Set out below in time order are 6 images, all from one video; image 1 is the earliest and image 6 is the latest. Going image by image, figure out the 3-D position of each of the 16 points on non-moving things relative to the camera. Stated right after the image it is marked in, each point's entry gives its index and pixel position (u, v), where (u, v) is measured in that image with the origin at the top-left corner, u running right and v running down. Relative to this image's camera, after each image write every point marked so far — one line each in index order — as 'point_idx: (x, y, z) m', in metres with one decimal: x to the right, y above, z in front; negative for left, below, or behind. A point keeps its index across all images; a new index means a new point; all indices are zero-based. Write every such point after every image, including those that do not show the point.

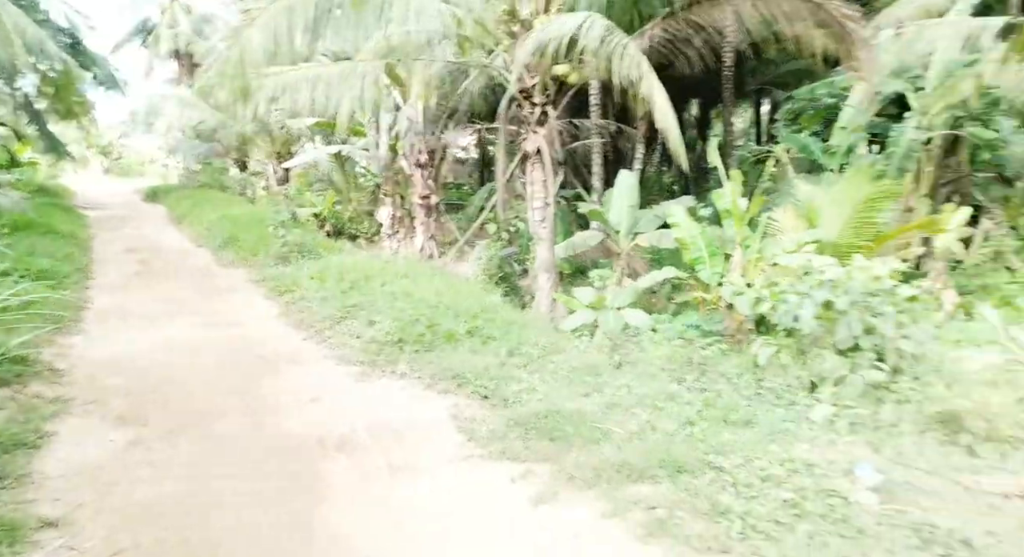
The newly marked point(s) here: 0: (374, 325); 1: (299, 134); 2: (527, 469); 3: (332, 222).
0: (-1.1, -0.3, +5.9) m
1: (-4.0, +2.8, +14.1) m
2: (+0.1, -0.8, +3.3) m
3: (-2.9, +0.9, +12.5) m
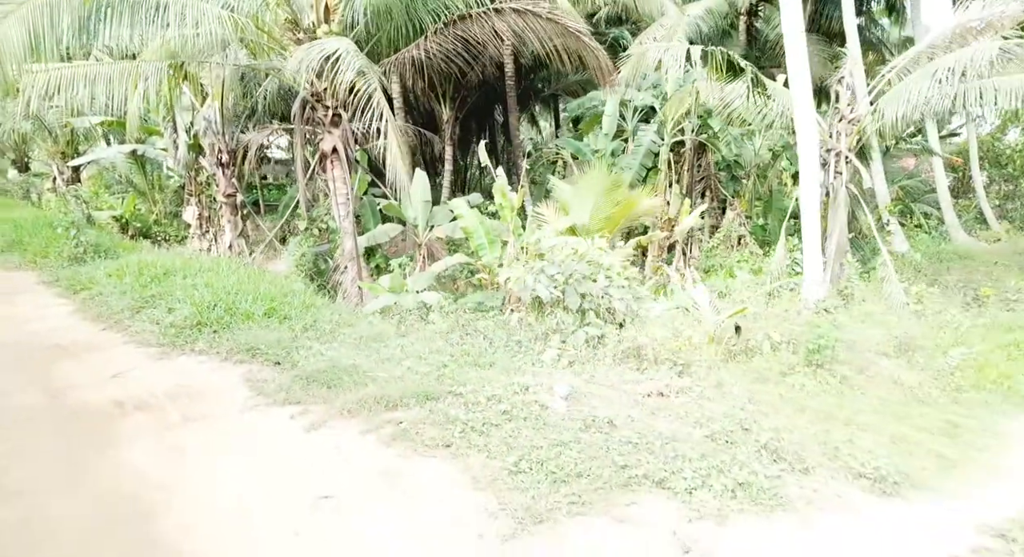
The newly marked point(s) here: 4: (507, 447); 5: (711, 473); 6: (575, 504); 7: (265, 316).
0: (-2.9, -0.3, +6.3) m
1: (-7.7, +2.7, +13.7) m
2: (-1.1, -0.7, +4.1) m
3: (-6.2, +0.9, +12.4) m
4: (0.0, -0.8, +3.5) m
5: (+0.8, -0.8, +3.2) m
6: (+0.3, -0.9, +3.0) m
7: (-2.0, -0.3, +6.0) m
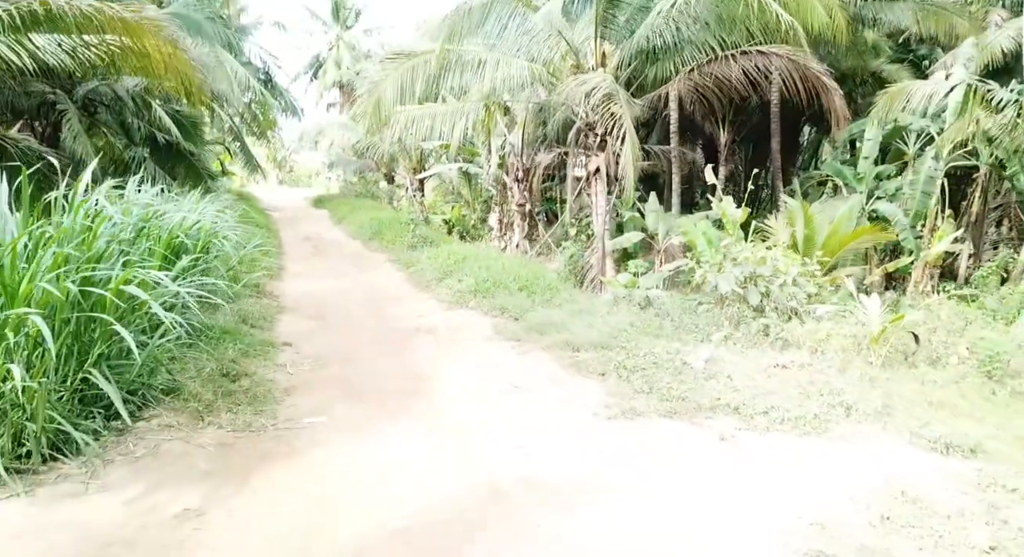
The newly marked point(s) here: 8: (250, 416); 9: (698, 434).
0: (-0.6, 0.0, +8.7) m
1: (-1.9, +2.9, +17.4) m
2: (+0.1, -0.5, +6.0) m
3: (-1.1, +1.1, +15.6) m
4: (+0.9, -0.7, +5.0) m
5: (+1.5, -0.8, +4.4) m
6: (+0.9, -0.8, +4.4) m
7: (+0.1, -0.1, +8.1) m
8: (-1.5, -0.8, +4.1) m
9: (+1.0, -0.8, +4.1) m
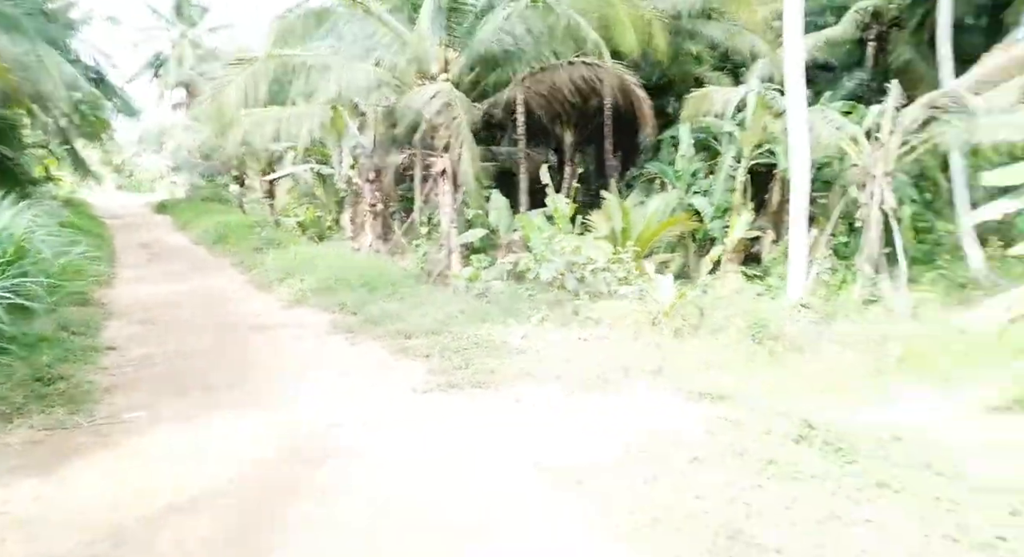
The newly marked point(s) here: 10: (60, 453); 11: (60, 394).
0: (-2.5, 0.0, +8.9) m
1: (-5.3, +2.9, +17.2) m
2: (-1.3, -0.5, +6.3) m
3: (-4.2, +1.0, +15.6) m
4: (-0.4, -0.6, +5.5) m
5: (+0.4, -0.7, +5.0) m
6: (-0.2, -0.7, +4.9) m
7: (-1.7, -0.1, +8.4) m
8: (-2.5, -0.8, +4.2) m
9: (-0.1, -0.7, +4.6) m
10: (-2.3, -0.9, +3.8) m
11: (-2.7, -0.7, +4.5) m
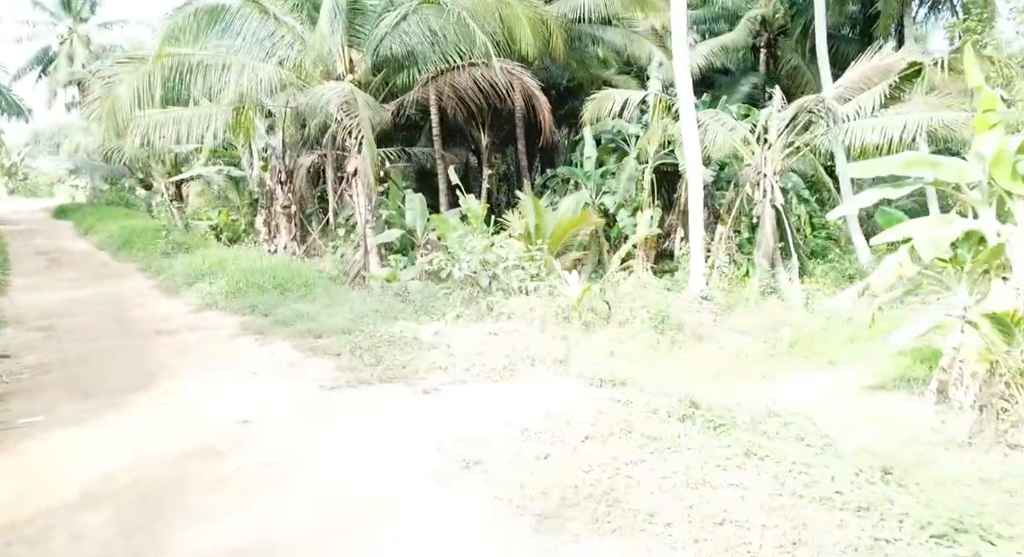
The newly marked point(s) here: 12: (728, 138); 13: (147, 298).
0: (-3.5, -0.1, +8.8) m
1: (-7.2, +2.7, +16.8) m
2: (-2.1, -0.5, +6.3) m
3: (-5.9, +0.9, +15.3) m
4: (-1.0, -0.6, +5.6) m
5: (-0.2, -0.6, +5.2) m
6: (-0.8, -0.7, +5.0) m
7: (-2.6, -0.1, +8.4) m
8: (-3.1, -0.8, +4.1) m
9: (-0.6, -0.7, +4.7) m
10: (-2.8, -0.9, +3.7) m
11: (-3.3, -0.7, +4.4) m
12: (+2.5, +1.6, +8.6) m
13: (-4.2, -0.2, +8.6) m
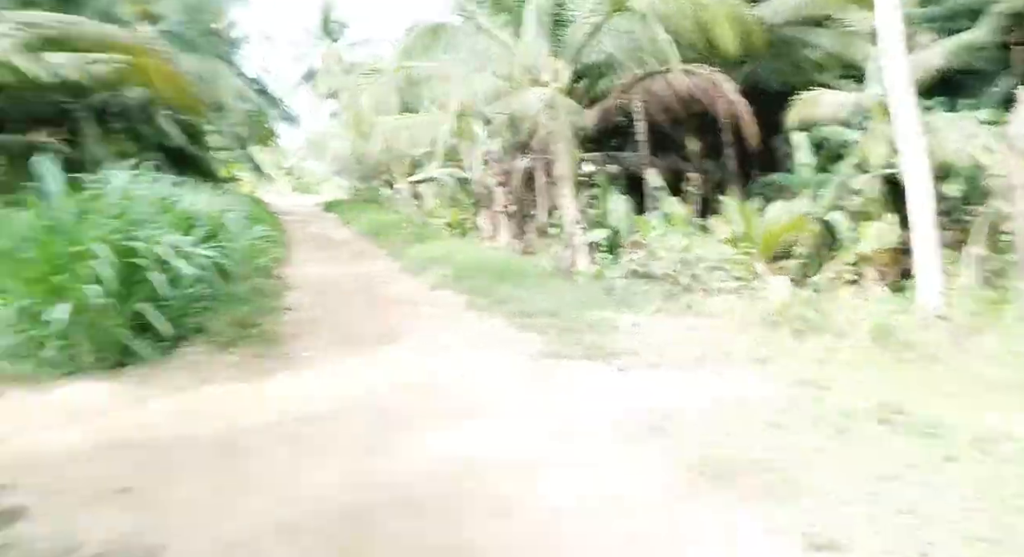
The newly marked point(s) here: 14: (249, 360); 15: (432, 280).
0: (-1.0, +0.1, +9.7) m
1: (-2.3, +2.9, +18.5) m
2: (-0.3, -0.4, +7.0) m
3: (-1.6, +1.1, +16.7) m
4: (+0.5, -0.5, +6.0) m
5: (+1.1, -0.6, +5.4) m
6: (+0.5, -0.6, +5.4) m
7: (-0.3, 0.0, +9.1) m
8: (-1.9, -0.6, +5.2) m
9: (+0.6, -0.6, +5.1) m
10: (-1.7, -0.7, +4.6) m
11: (-2.0, -0.5, +5.5) m
12: (+4.8, +1.5, +8.0) m
13: (-1.7, 0.0, +9.7) m
14: (-1.8, -0.6, +5.1) m
15: (-1.1, -0.1, +9.1) m
